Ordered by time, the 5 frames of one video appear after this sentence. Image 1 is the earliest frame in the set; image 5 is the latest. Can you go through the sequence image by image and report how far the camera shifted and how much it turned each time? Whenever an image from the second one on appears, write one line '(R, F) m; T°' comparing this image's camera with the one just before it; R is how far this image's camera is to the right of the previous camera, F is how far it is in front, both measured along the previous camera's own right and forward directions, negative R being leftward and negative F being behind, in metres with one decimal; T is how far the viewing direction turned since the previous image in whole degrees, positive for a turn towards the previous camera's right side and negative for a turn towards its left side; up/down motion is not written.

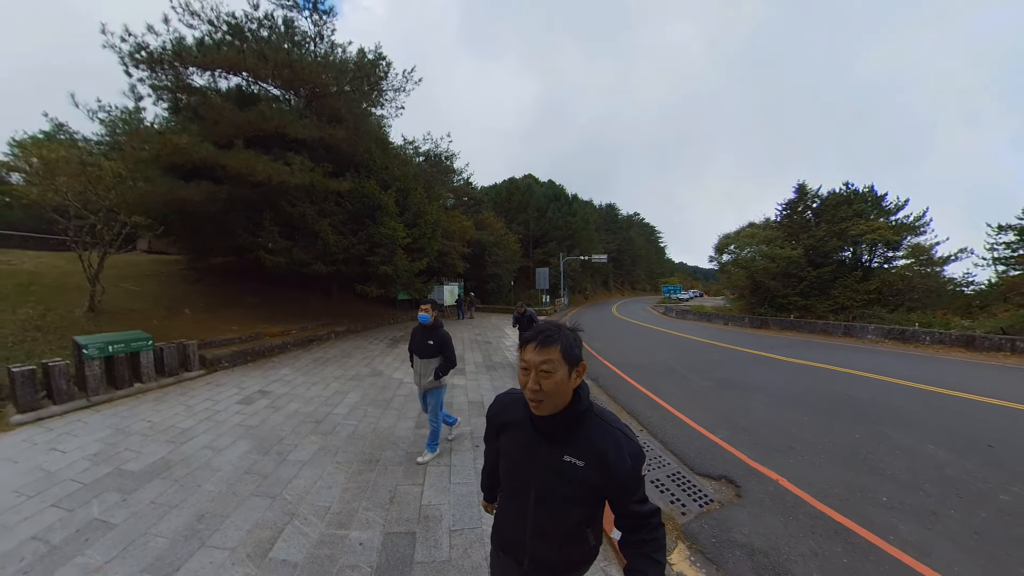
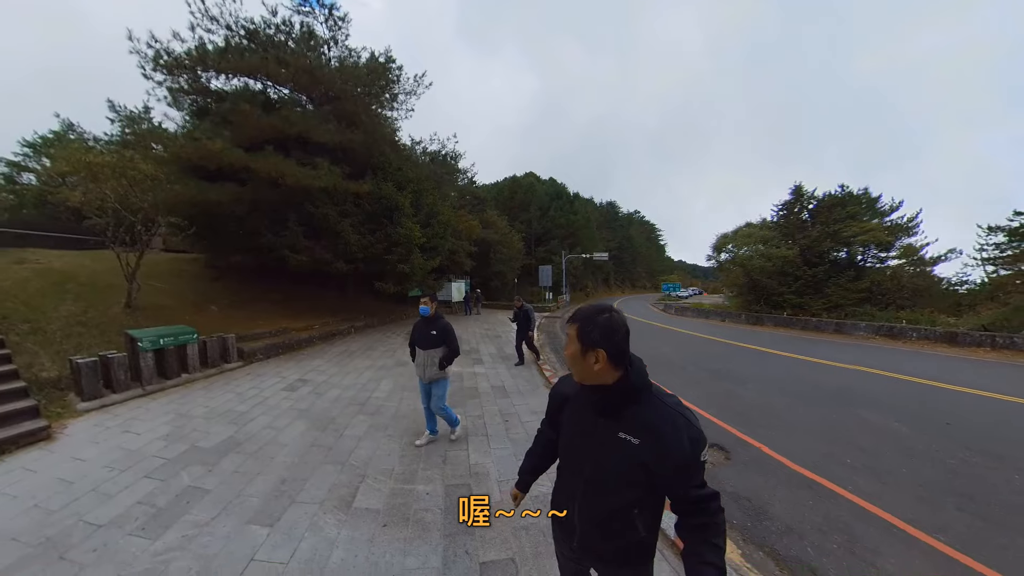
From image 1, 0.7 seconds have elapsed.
(-0.3, -0.6) m; 0°
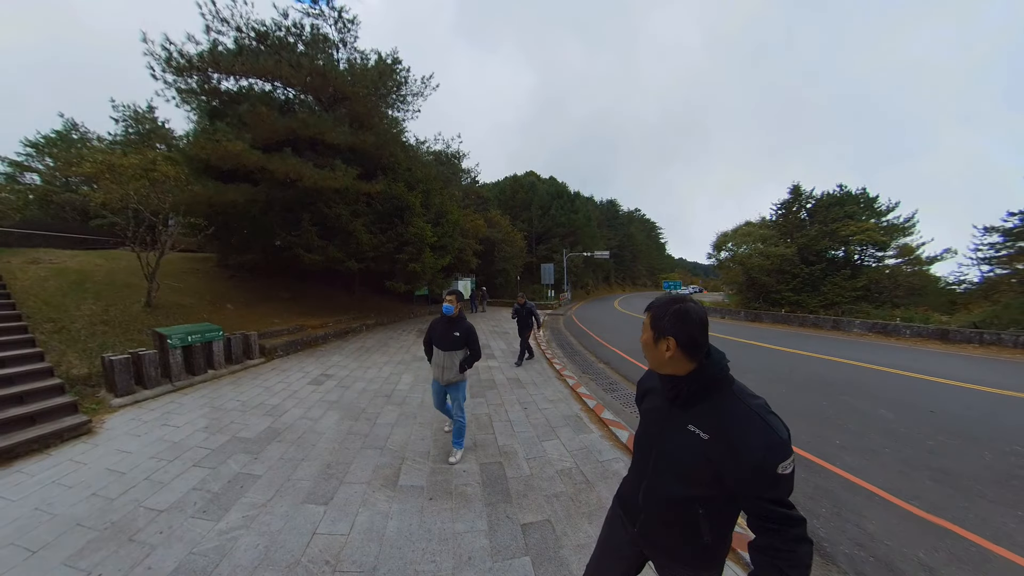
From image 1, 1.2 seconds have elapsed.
(-0.3, -0.3) m; 0°
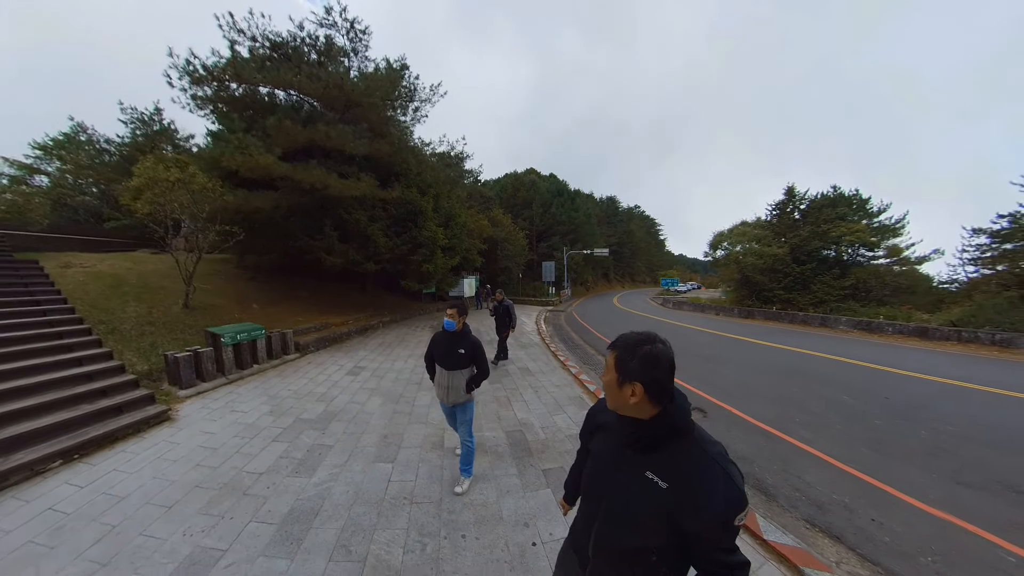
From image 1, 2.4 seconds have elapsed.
(-0.2, -0.8) m; 0°
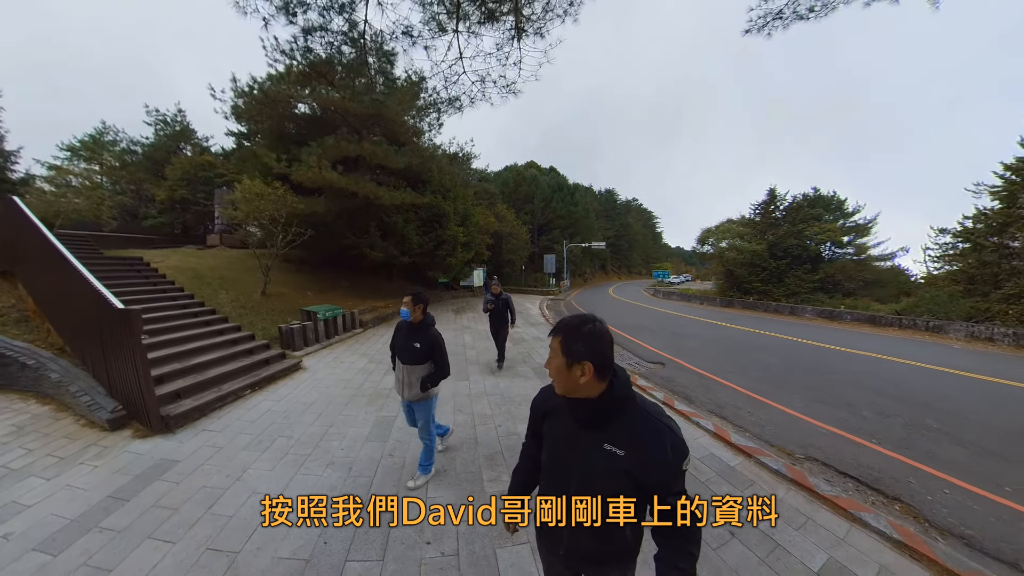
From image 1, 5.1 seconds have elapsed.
(-0.5, -2.3) m; 0°
